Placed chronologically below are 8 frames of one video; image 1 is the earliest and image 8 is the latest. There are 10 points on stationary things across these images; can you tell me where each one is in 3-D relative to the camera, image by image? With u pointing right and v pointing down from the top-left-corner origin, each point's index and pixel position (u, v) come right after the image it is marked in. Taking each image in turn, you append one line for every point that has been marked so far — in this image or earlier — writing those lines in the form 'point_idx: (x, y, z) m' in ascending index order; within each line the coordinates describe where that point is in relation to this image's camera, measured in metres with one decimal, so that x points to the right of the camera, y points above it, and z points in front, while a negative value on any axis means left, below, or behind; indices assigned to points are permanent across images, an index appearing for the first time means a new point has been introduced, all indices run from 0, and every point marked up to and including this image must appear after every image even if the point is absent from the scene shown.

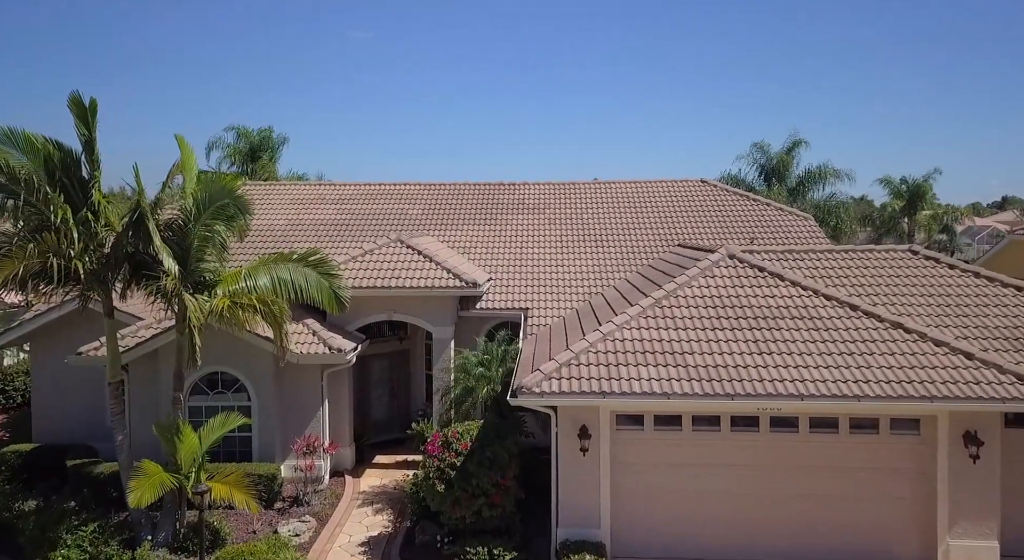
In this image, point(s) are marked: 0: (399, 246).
0: (-2.6, +0.8, +18.6) m
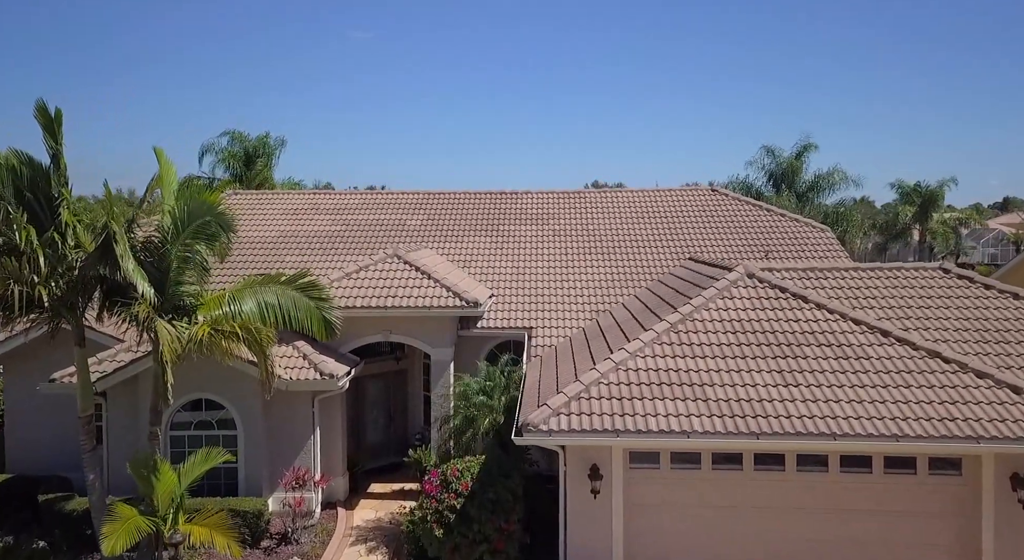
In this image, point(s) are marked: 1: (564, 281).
0: (-2.6, +0.4, +17.6) m
1: (+1.3, 0.0, +19.5) m
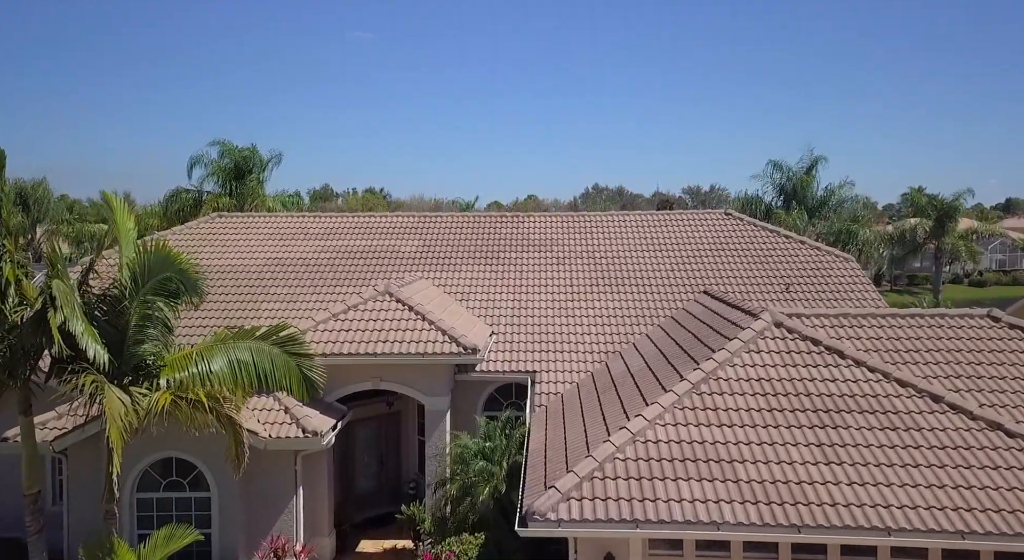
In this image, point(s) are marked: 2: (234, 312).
0: (-2.5, -0.4, +16.2) m
1: (+1.3, -0.8, +18.1) m
2: (-6.1, -1.1, +17.5) m
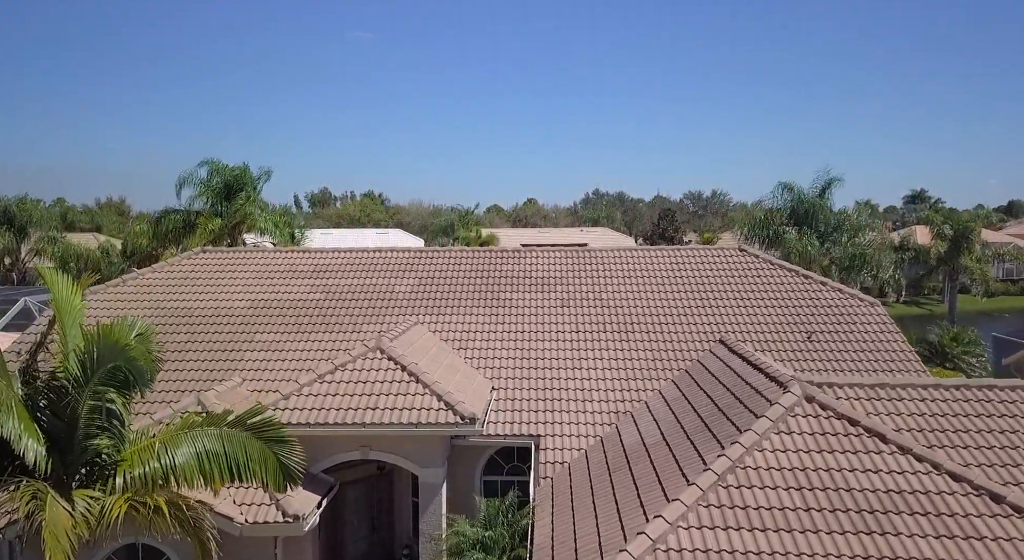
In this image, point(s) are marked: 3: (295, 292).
0: (-2.5, -1.4, +14.9) m
1: (+1.3, -1.8, +16.8) m
2: (-6.1, -2.1, +16.2) m
3: (-5.3, -0.3, +19.6) m
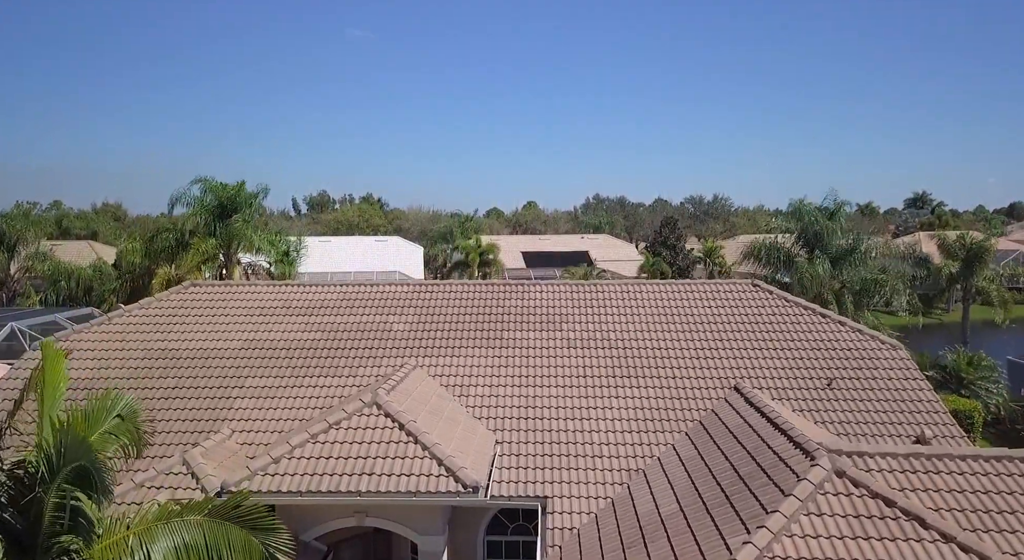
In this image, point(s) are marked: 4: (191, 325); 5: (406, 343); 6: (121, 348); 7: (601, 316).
0: (-2.4, -2.3, +14.0) m
1: (+1.4, -2.7, +15.9) m
2: (-6.0, -3.0, +15.3) m
3: (-5.2, -1.2, +18.8) m
4: (-7.5, -1.1, +18.9) m
5: (-2.4, -1.4, +18.2) m
6: (-8.7, -1.5, +18.1) m
7: (+2.1, -0.9, +19.1) m
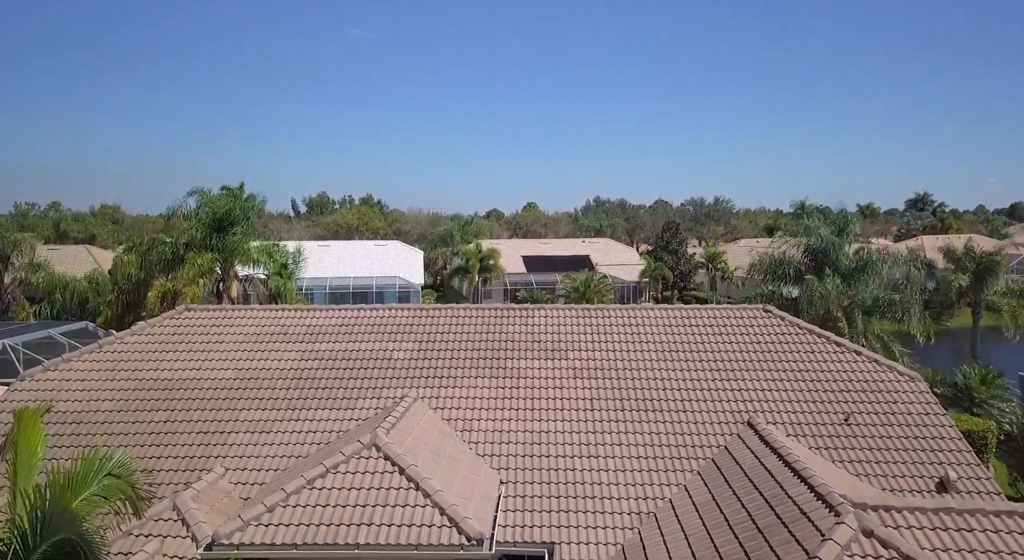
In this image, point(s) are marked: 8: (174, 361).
0: (-2.3, -2.9, +13.4) m
1: (+1.5, -3.3, +15.3) m
2: (-5.9, -3.6, +14.7) m
3: (-5.1, -1.8, +18.1) m
4: (-7.4, -1.7, +18.3) m
5: (-2.3, -2.0, +17.6) m
6: (-8.6, -2.1, +17.4) m
7: (+2.2, -1.5, +18.5) m
8: (-7.6, -1.8, +18.0) m
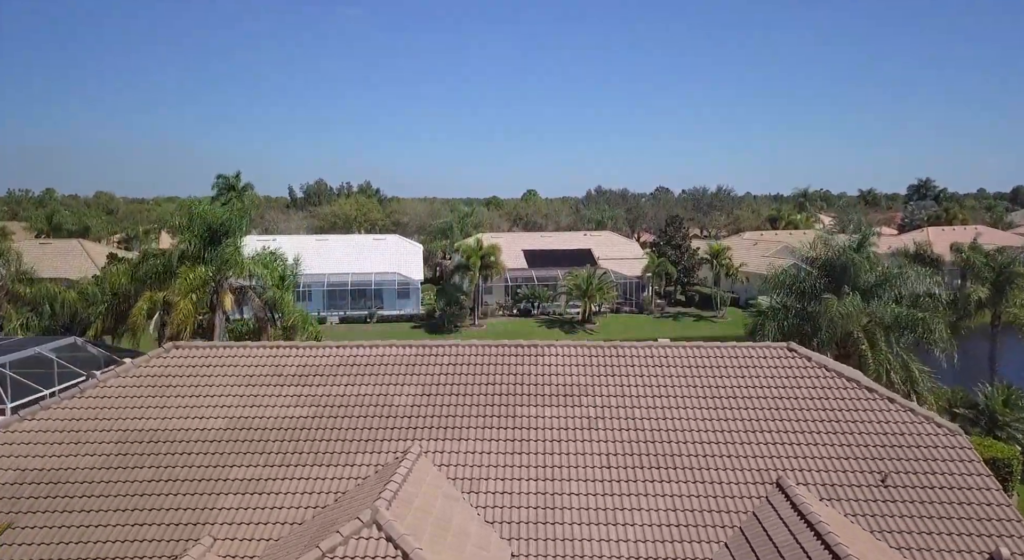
0: (-2.1, -3.9, +12.3) m
1: (+1.7, -4.2, +14.2) m
2: (-5.7, -4.6, +13.6) m
3: (-4.9, -2.7, +17.0) m
4: (-7.2, -2.5, +17.1) m
5: (-2.1, -2.9, +16.4) m
6: (-8.5, -3.0, +16.3) m
7: (+2.4, -2.3, +17.3) m
8: (-7.4, -2.7, +16.9) m
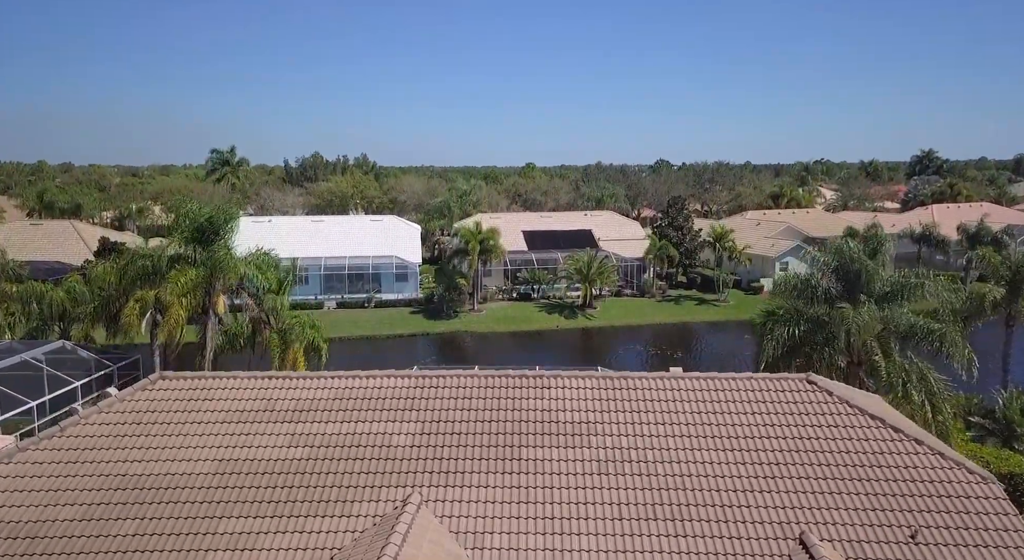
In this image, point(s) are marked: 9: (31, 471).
0: (-2.0, -4.7, +11.4) m
1: (+1.8, -5.0, +13.3) m
2: (-5.6, -5.4, +12.7) m
3: (-4.8, -3.3, +16.1) m
4: (-7.1, -3.2, +16.2) m
5: (-2.0, -3.6, +15.5) m
6: (-8.3, -3.8, +15.4) m
7: (+2.5, -3.0, +16.4) m
8: (-7.3, -3.4, +16.0) m
9: (-9.3, -3.7, +15.6) m
